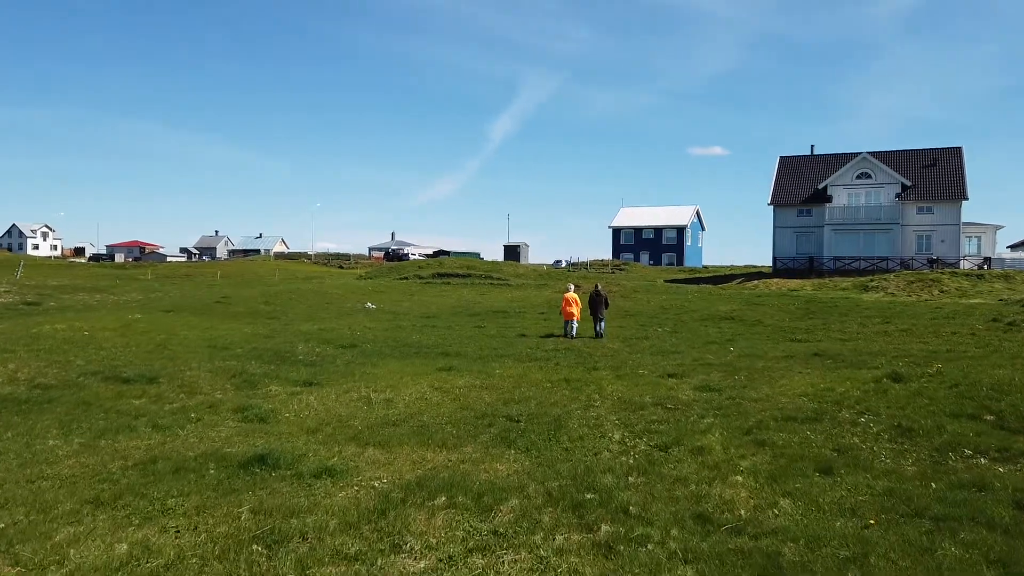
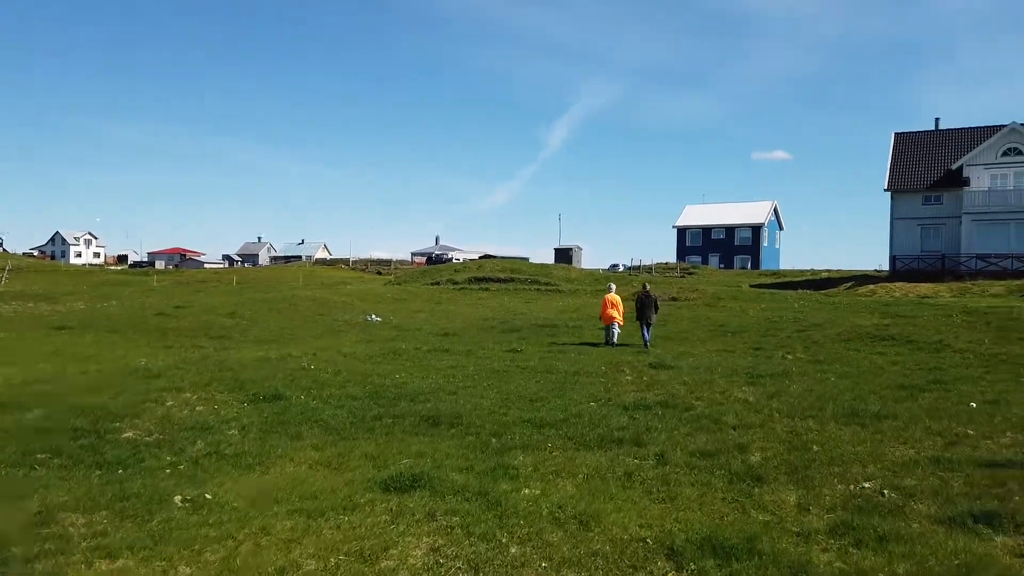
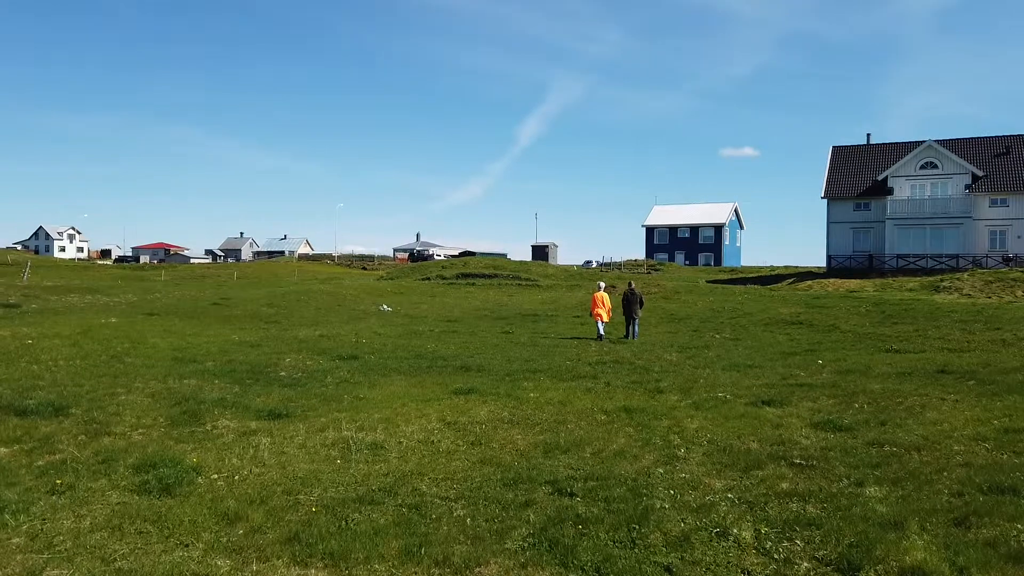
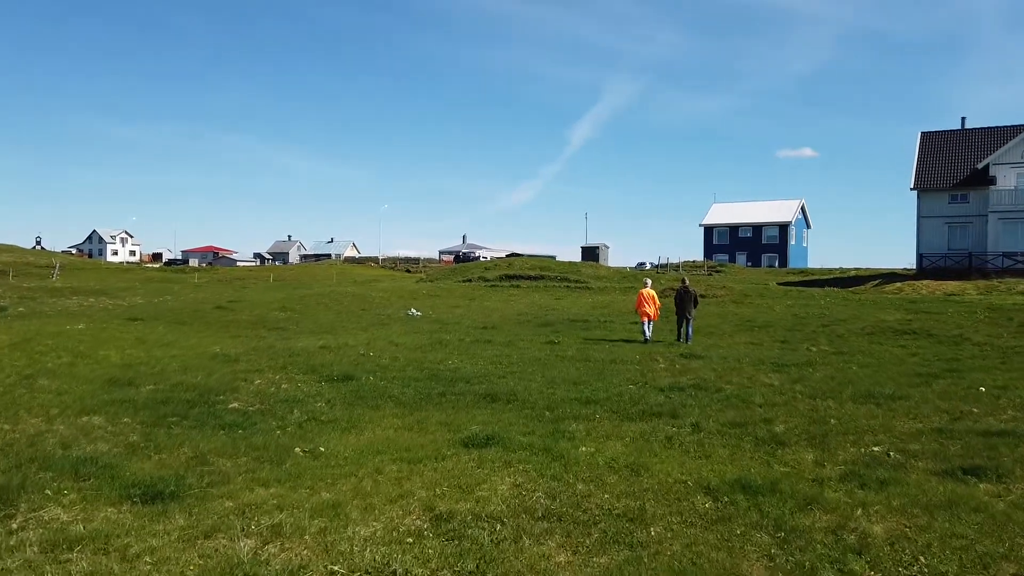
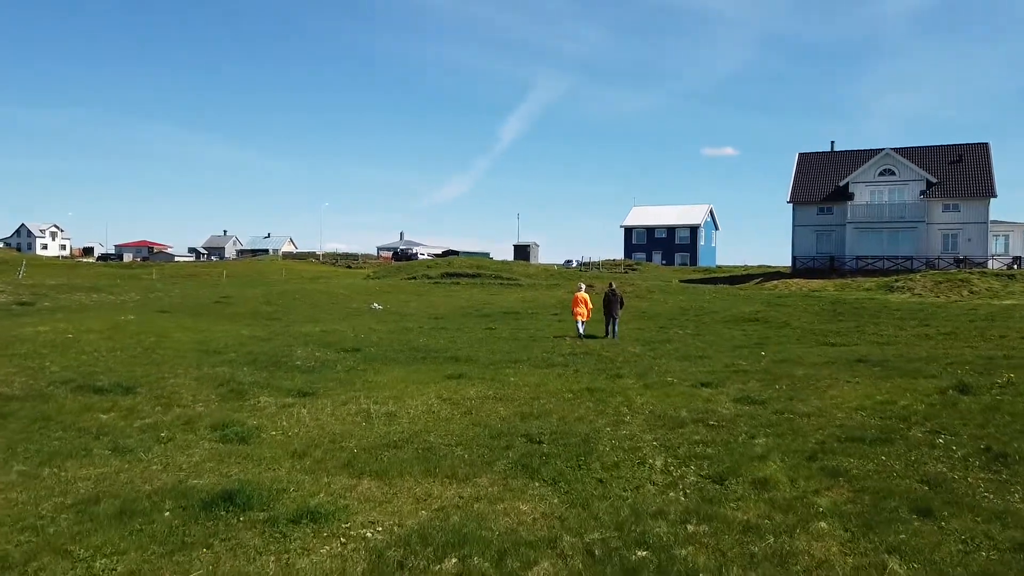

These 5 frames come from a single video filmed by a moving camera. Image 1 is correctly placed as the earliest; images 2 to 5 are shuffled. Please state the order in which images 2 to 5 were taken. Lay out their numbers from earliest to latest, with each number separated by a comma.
5, 3, 4, 2
